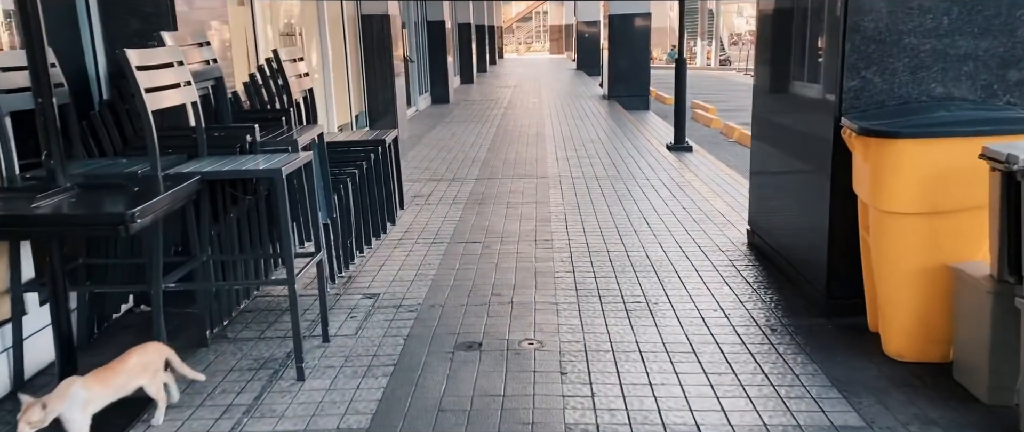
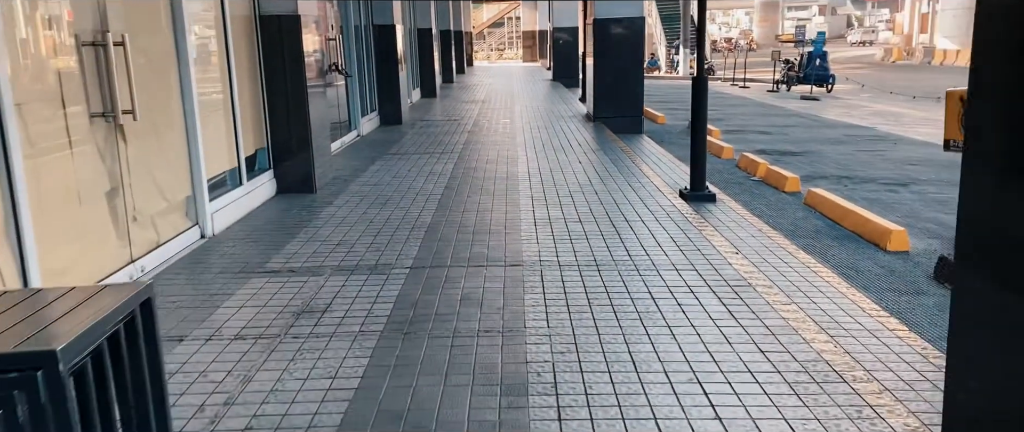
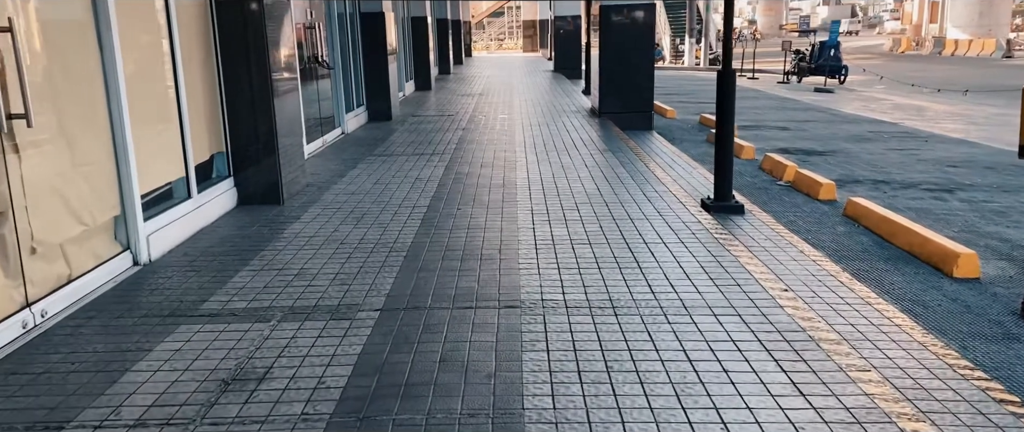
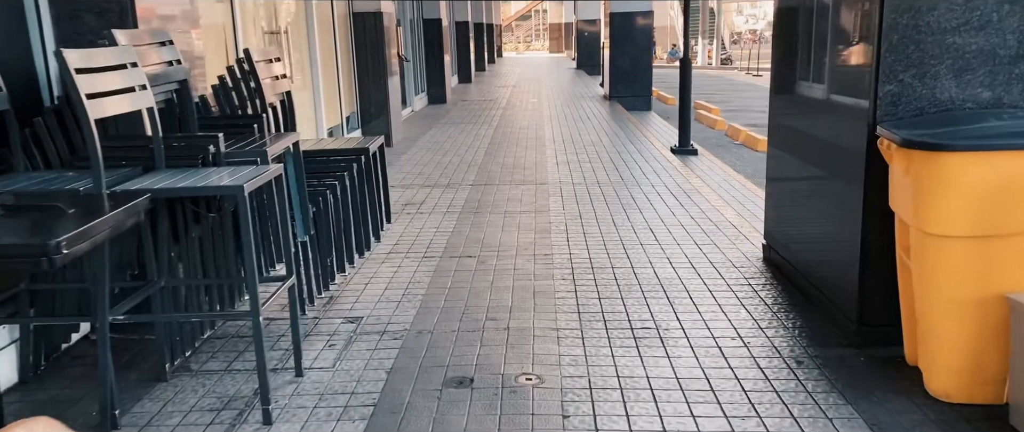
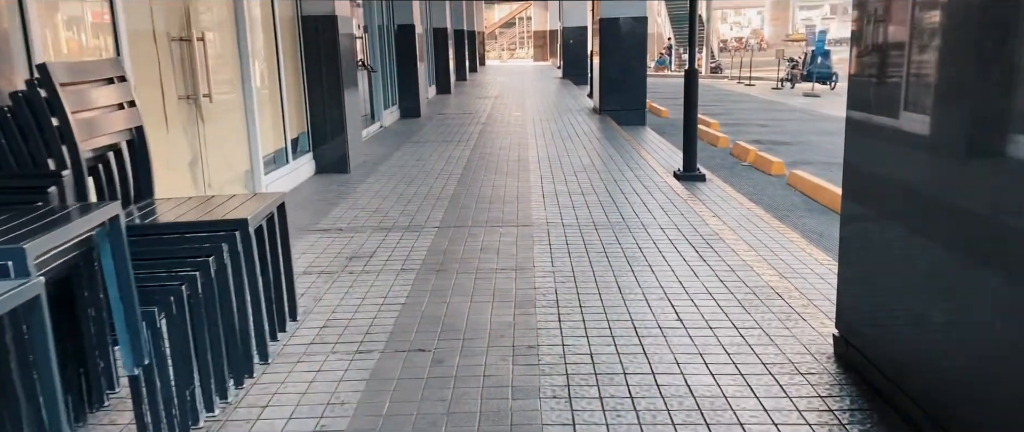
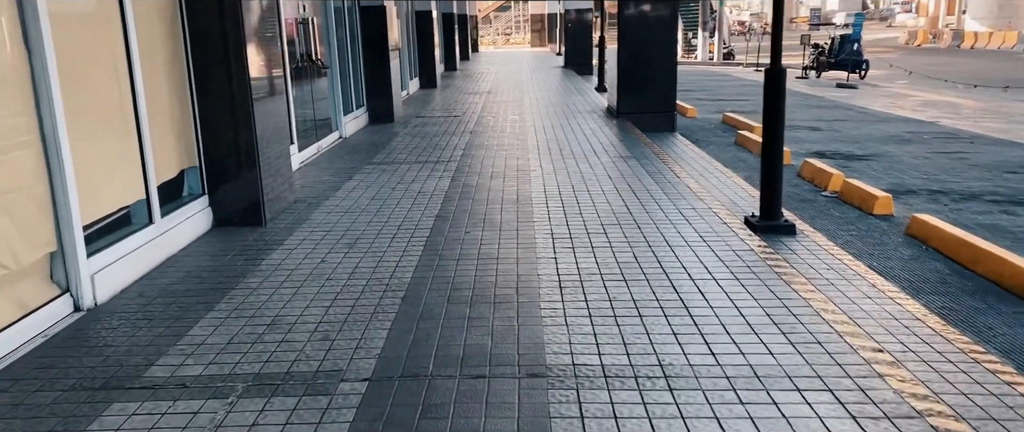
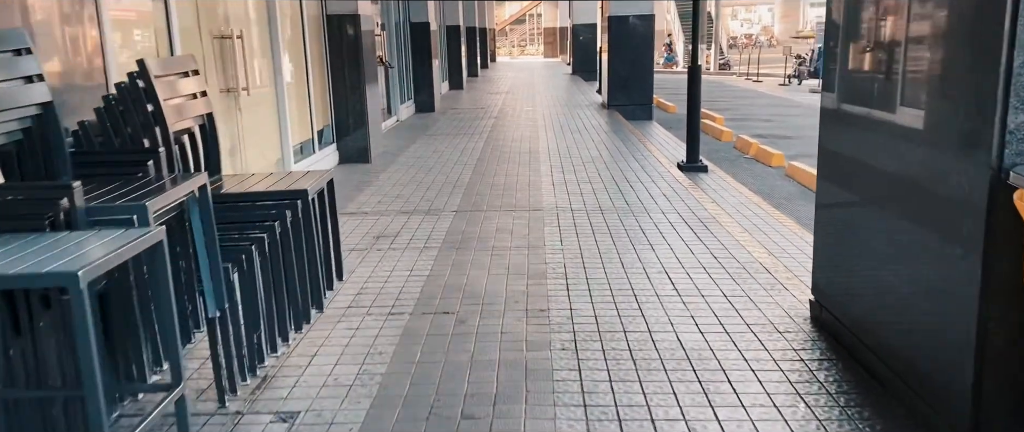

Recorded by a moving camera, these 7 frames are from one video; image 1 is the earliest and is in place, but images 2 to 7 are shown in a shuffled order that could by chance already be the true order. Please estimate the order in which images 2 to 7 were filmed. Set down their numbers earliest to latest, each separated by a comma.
4, 7, 5, 2, 3, 6
